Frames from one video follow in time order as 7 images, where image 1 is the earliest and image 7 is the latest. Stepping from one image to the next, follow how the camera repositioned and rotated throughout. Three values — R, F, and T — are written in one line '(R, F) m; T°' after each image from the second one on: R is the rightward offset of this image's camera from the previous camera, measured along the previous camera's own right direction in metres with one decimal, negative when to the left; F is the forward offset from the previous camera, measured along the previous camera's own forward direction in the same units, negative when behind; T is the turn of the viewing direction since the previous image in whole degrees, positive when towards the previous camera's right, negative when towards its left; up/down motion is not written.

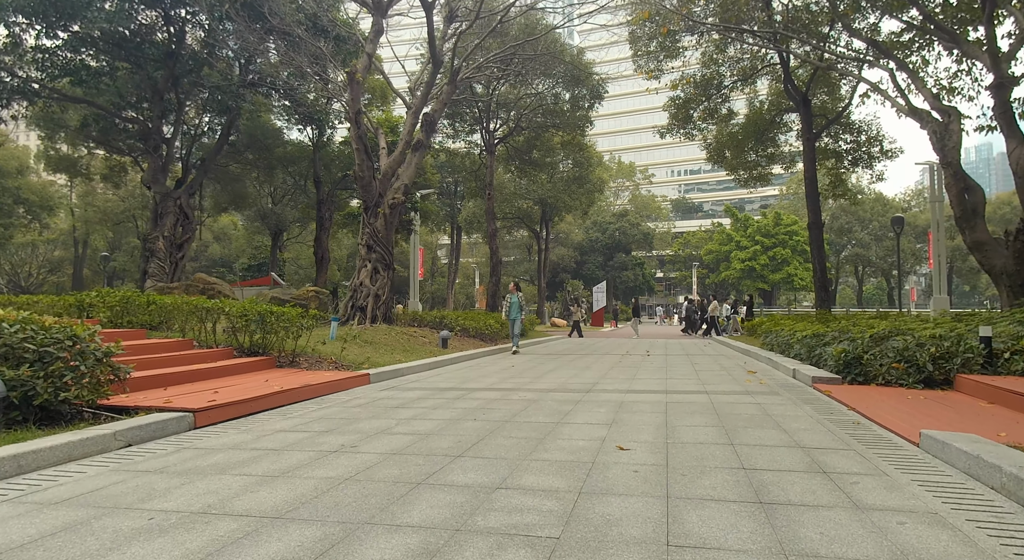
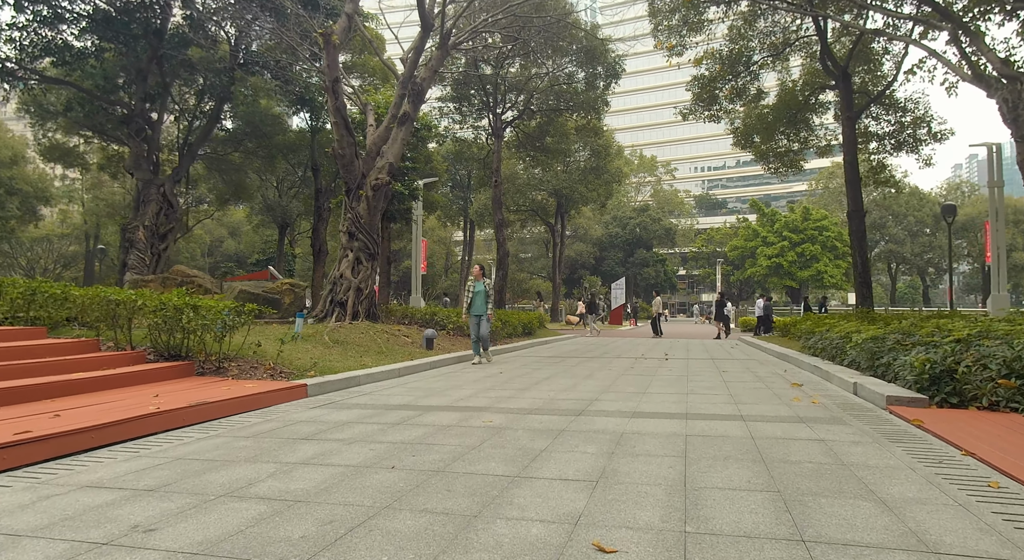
(+0.4, +1.8) m; -2°
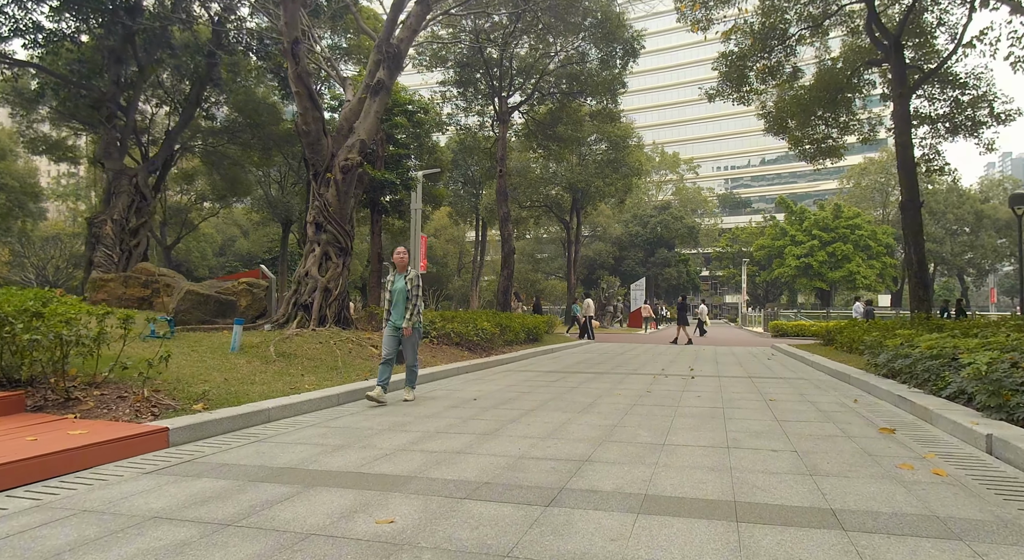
(+0.4, +2.0) m; -2°
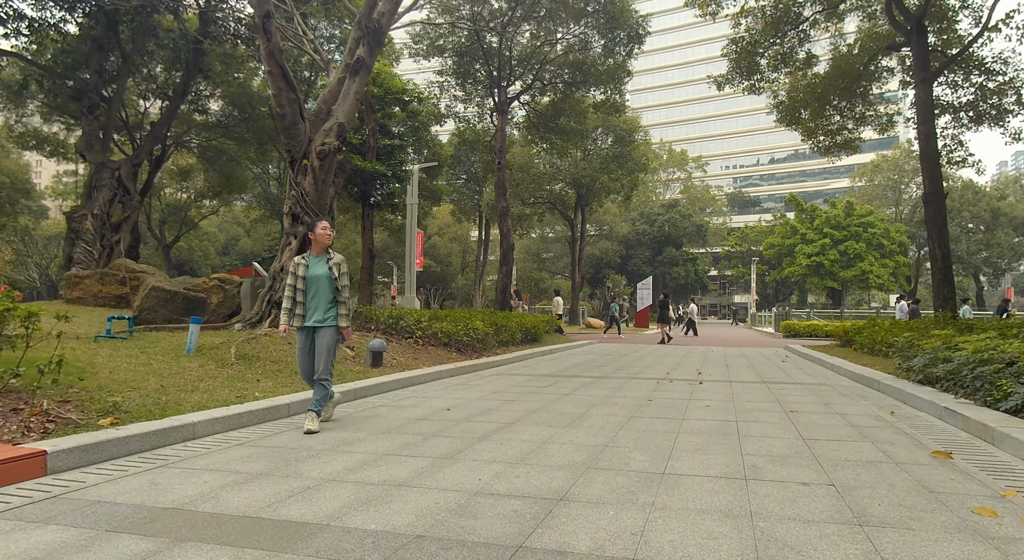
(+0.2, +0.9) m; -1°
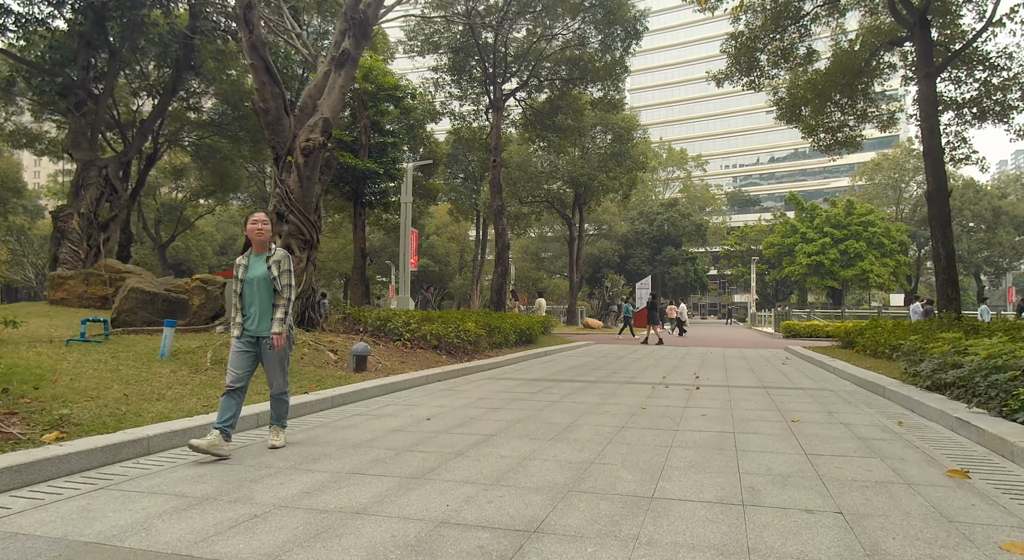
(+0.1, +0.3) m; 0°
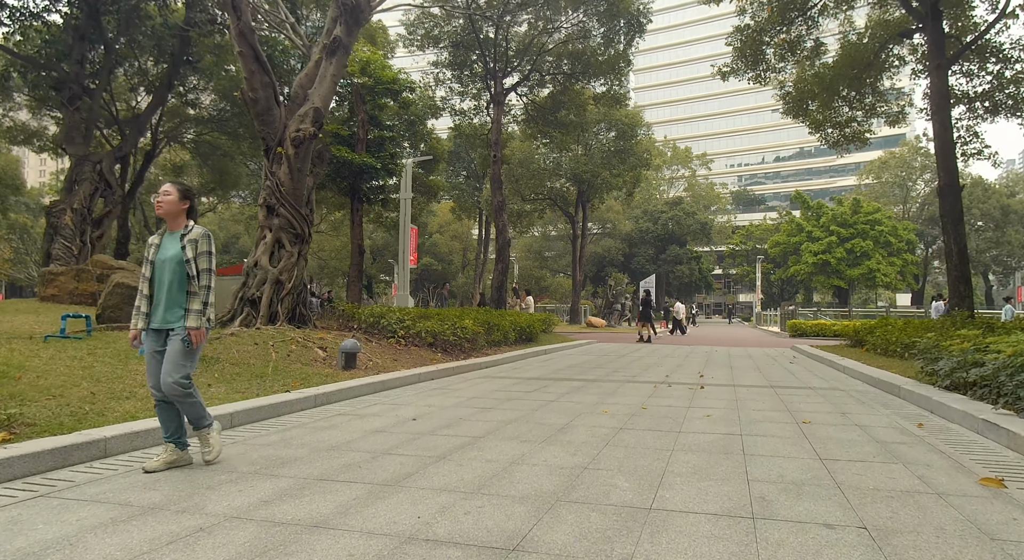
(+0.1, +0.3) m; 0°
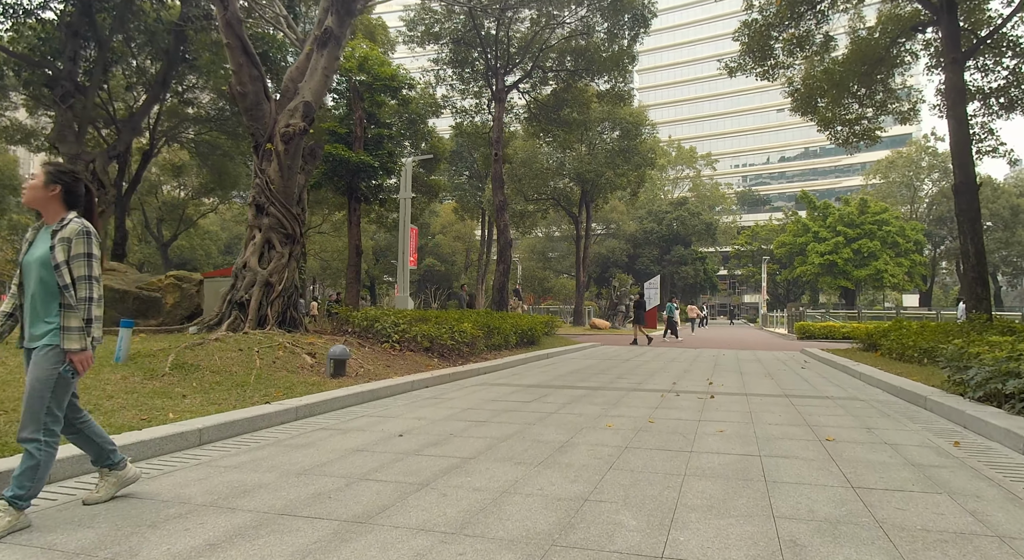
(+0.1, +0.4) m; 0°
